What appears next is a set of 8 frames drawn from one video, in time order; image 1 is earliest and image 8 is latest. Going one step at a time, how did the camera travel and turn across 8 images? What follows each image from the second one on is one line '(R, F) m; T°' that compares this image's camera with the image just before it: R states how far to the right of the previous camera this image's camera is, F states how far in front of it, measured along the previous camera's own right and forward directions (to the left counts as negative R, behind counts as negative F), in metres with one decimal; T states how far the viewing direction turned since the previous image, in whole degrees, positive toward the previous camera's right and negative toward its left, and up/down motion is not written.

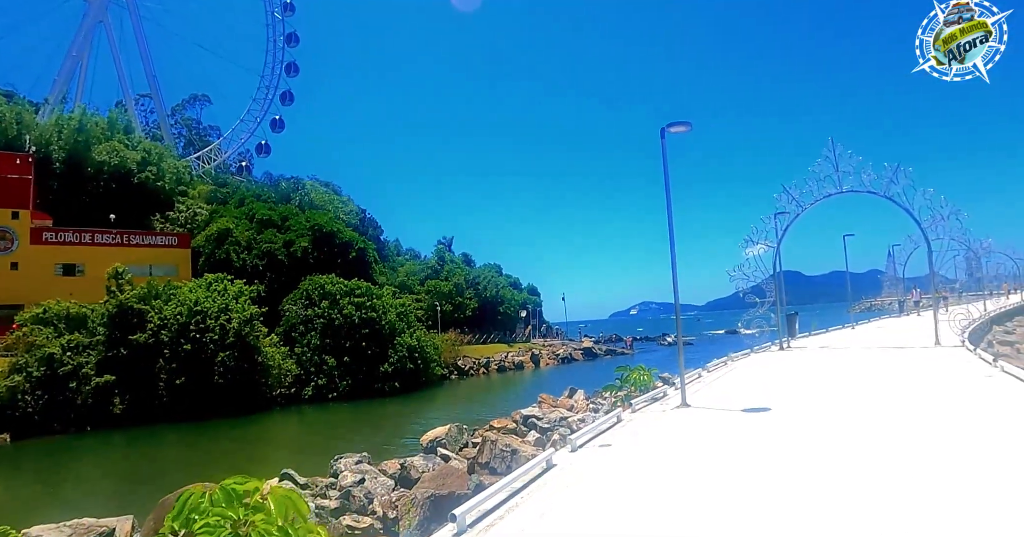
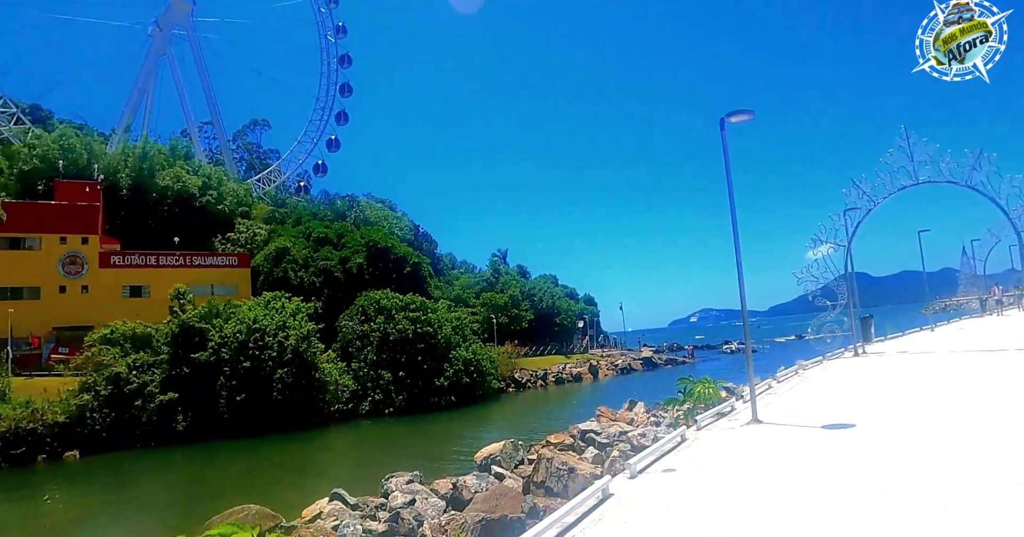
(+0.1, +0.6) m; -5°
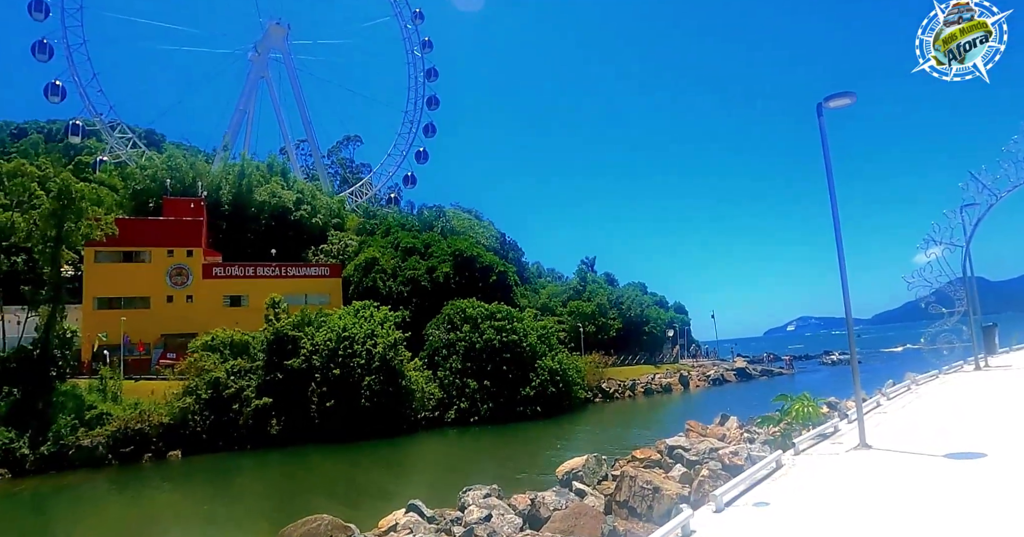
(+0.2, +0.5) m; -8°
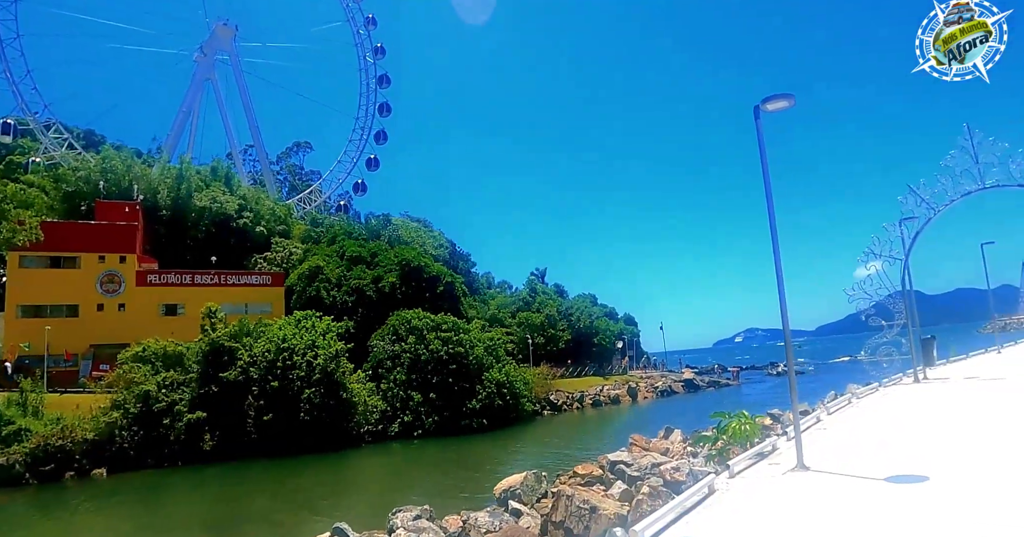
(+0.4, +0.6) m; +4°
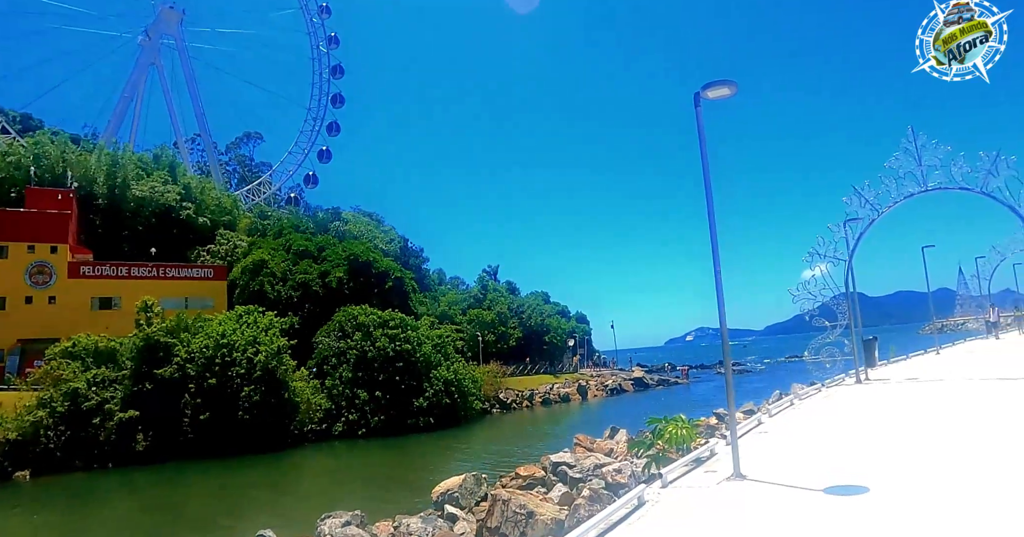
(+0.3, +0.5) m; +4°
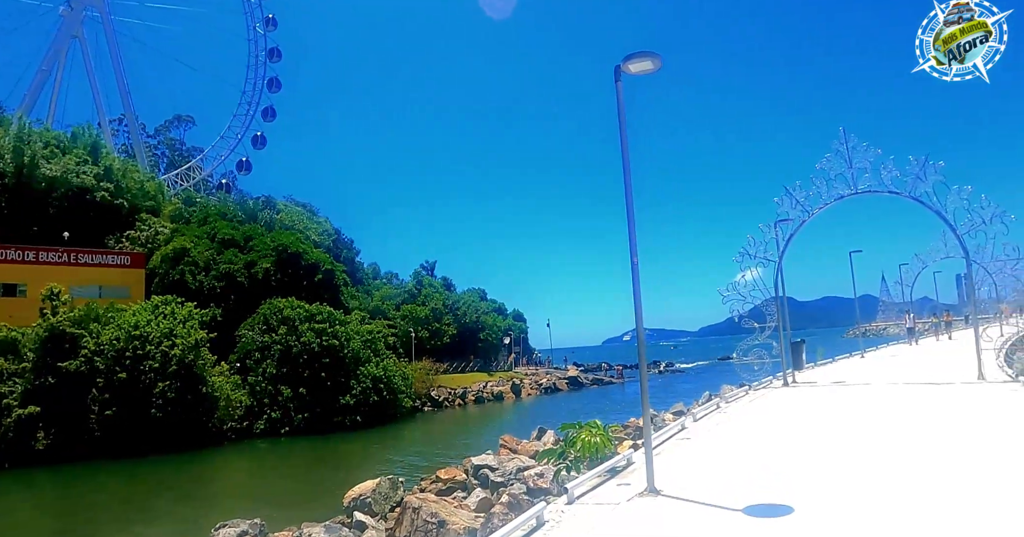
(+0.4, +0.7) m; +5°
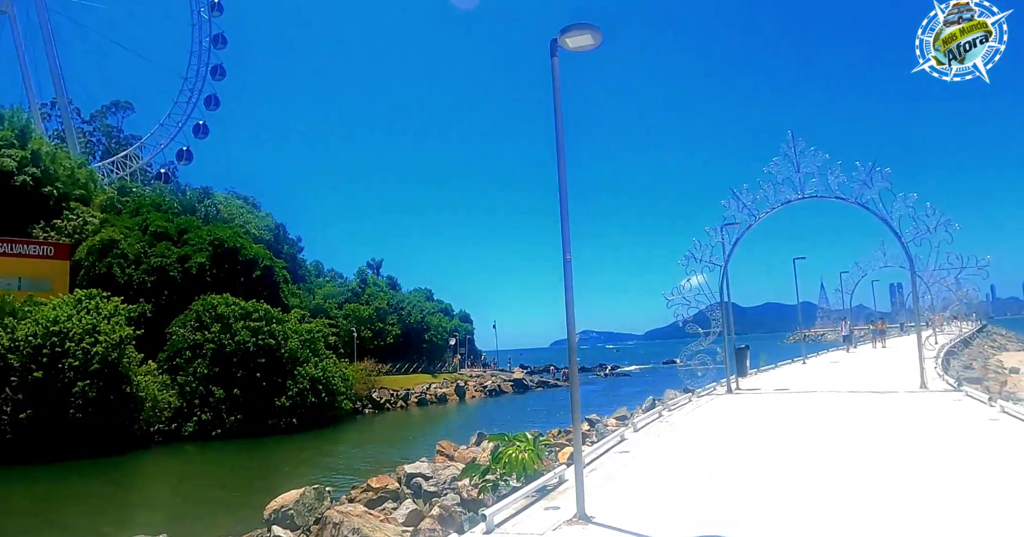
(+0.2, +0.6) m; +4°
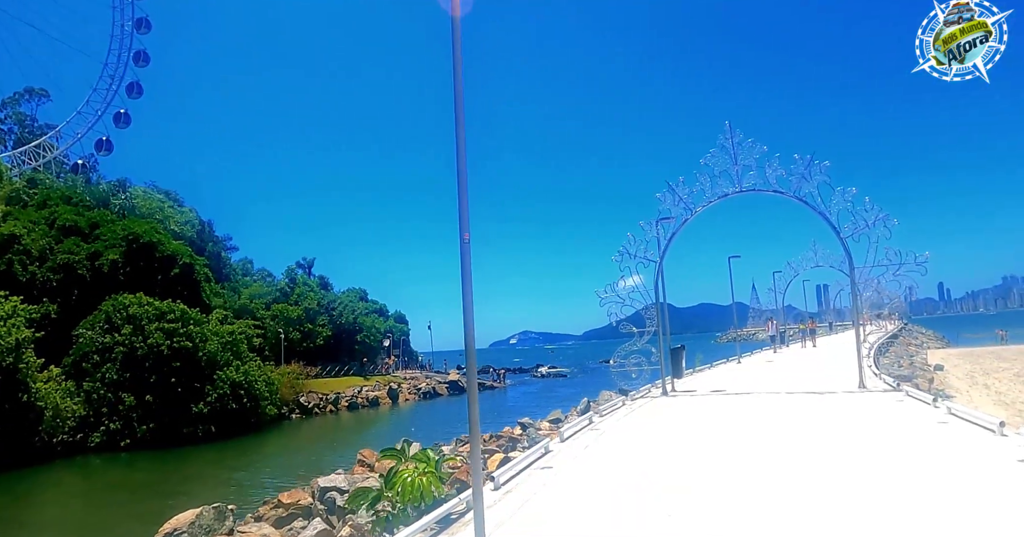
(+0.3, +0.9) m; +5°
